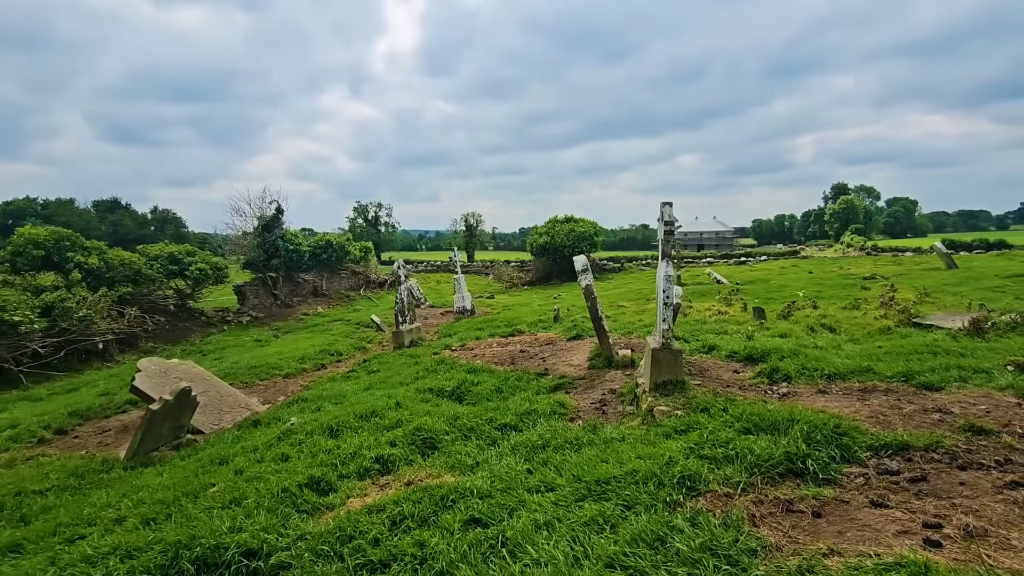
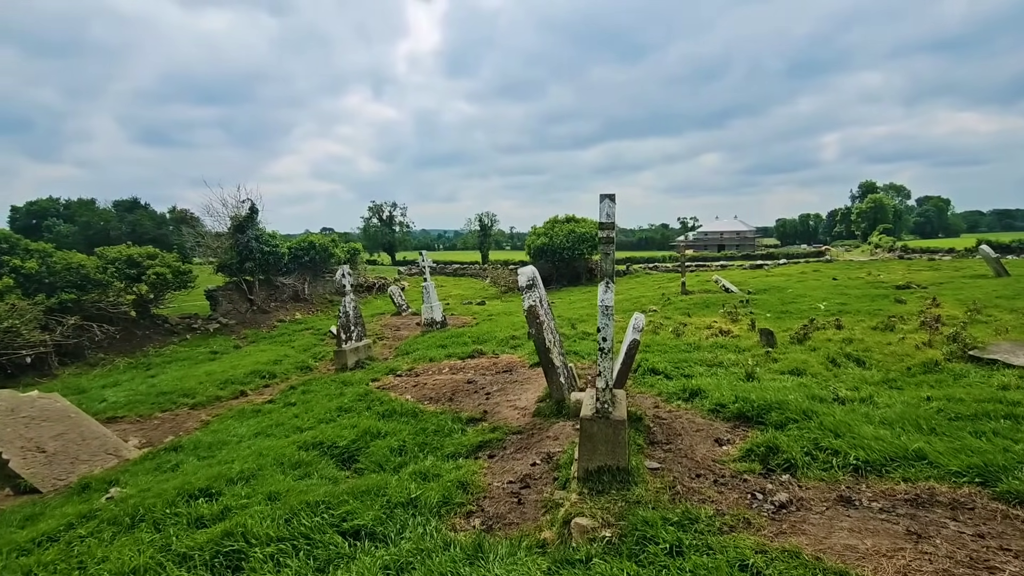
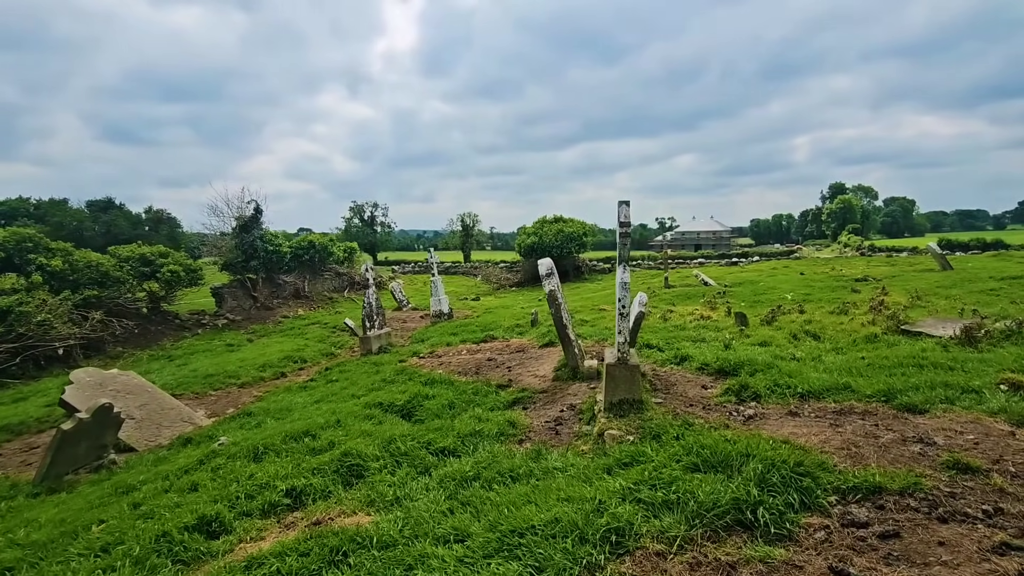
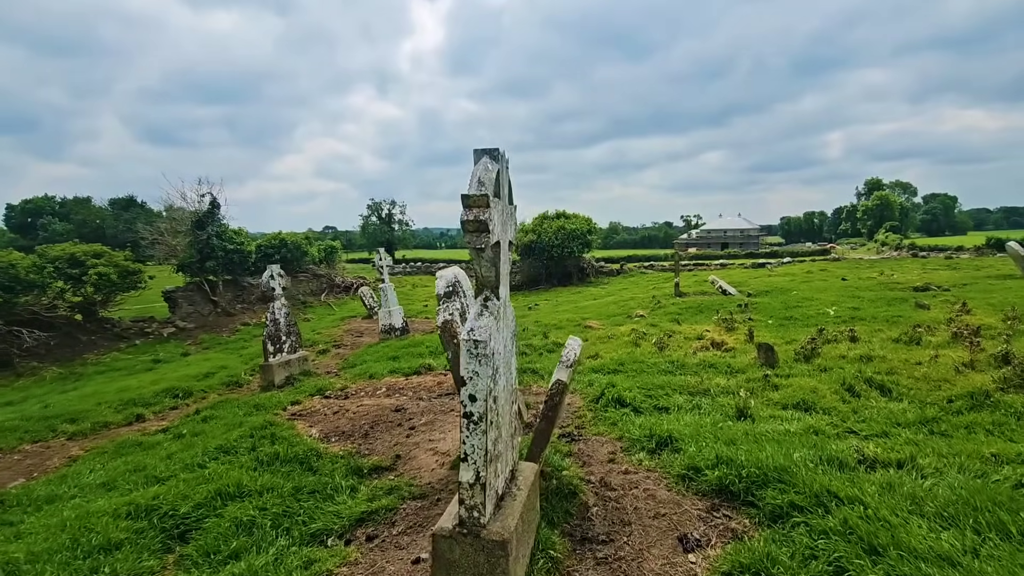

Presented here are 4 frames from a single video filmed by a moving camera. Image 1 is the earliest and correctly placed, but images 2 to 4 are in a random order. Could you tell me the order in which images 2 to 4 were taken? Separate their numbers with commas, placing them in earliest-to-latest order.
3, 2, 4
